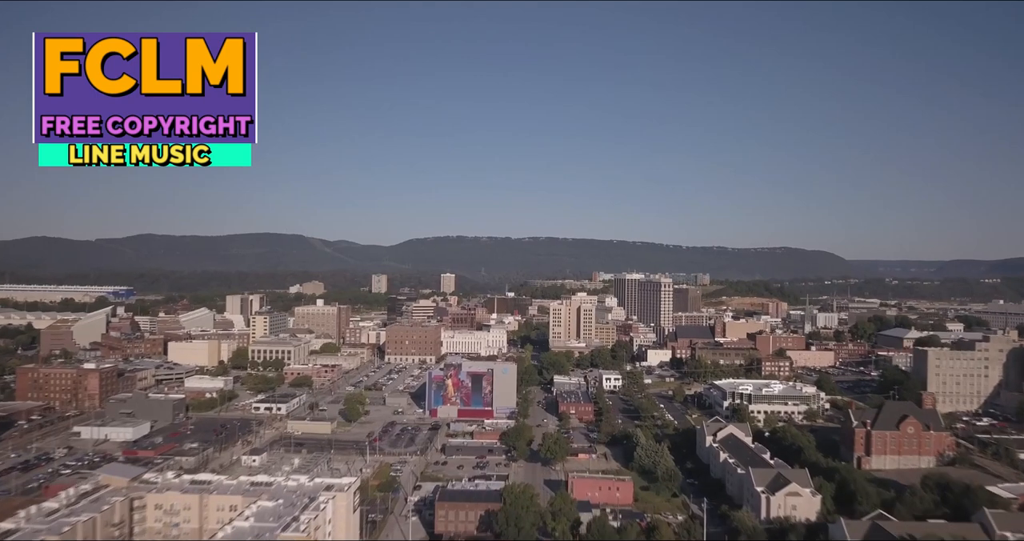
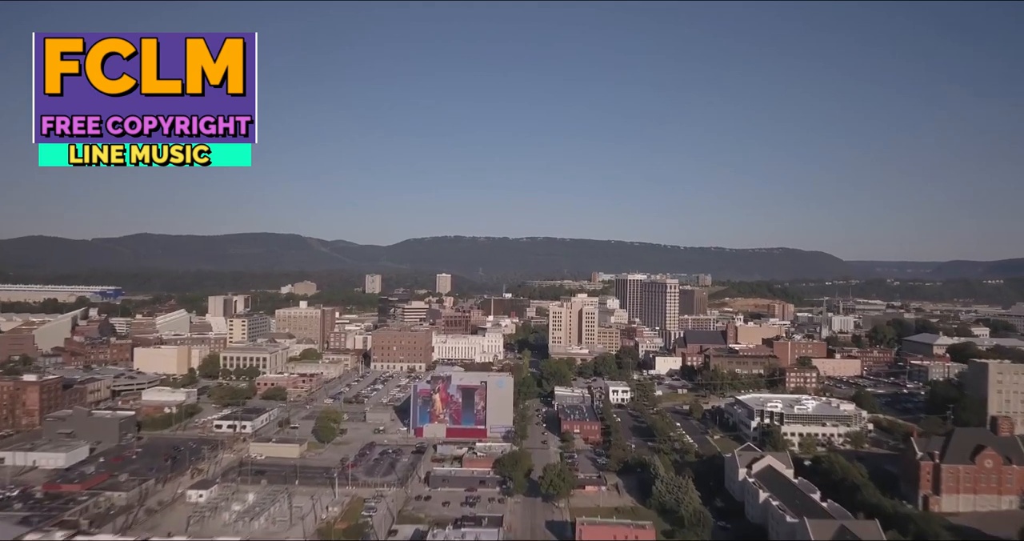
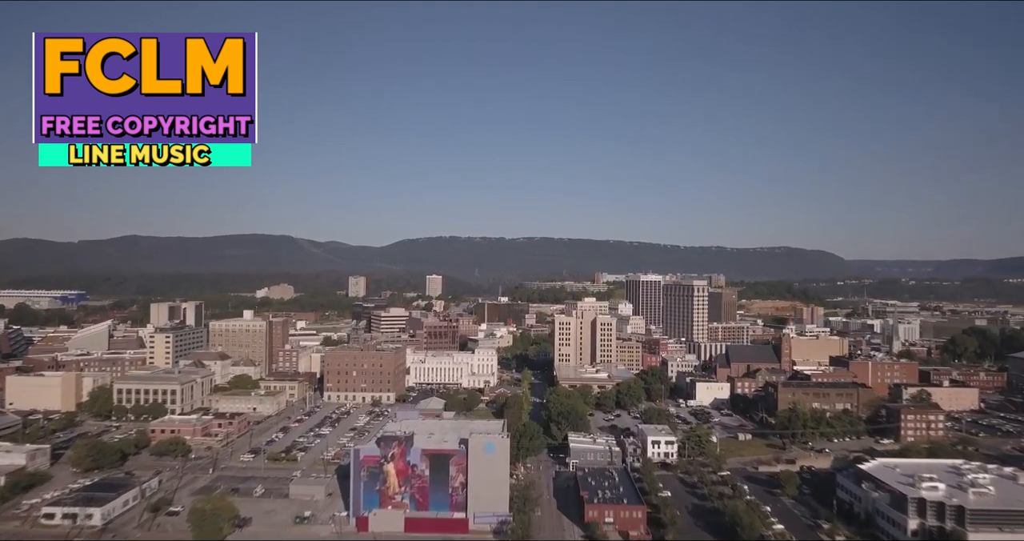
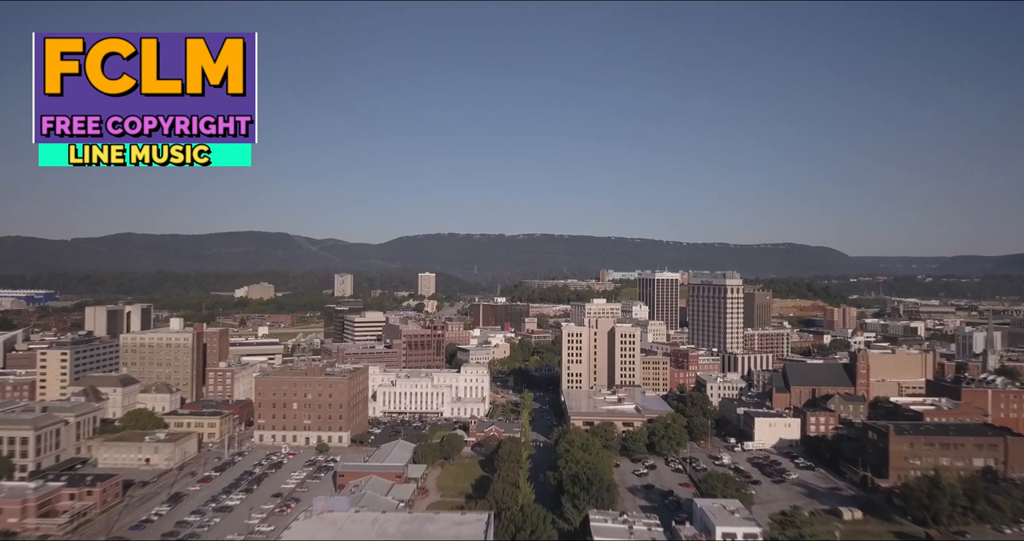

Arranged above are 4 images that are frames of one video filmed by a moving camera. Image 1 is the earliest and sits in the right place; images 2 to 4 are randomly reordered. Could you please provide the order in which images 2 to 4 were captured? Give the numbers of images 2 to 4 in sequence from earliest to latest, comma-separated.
2, 3, 4
